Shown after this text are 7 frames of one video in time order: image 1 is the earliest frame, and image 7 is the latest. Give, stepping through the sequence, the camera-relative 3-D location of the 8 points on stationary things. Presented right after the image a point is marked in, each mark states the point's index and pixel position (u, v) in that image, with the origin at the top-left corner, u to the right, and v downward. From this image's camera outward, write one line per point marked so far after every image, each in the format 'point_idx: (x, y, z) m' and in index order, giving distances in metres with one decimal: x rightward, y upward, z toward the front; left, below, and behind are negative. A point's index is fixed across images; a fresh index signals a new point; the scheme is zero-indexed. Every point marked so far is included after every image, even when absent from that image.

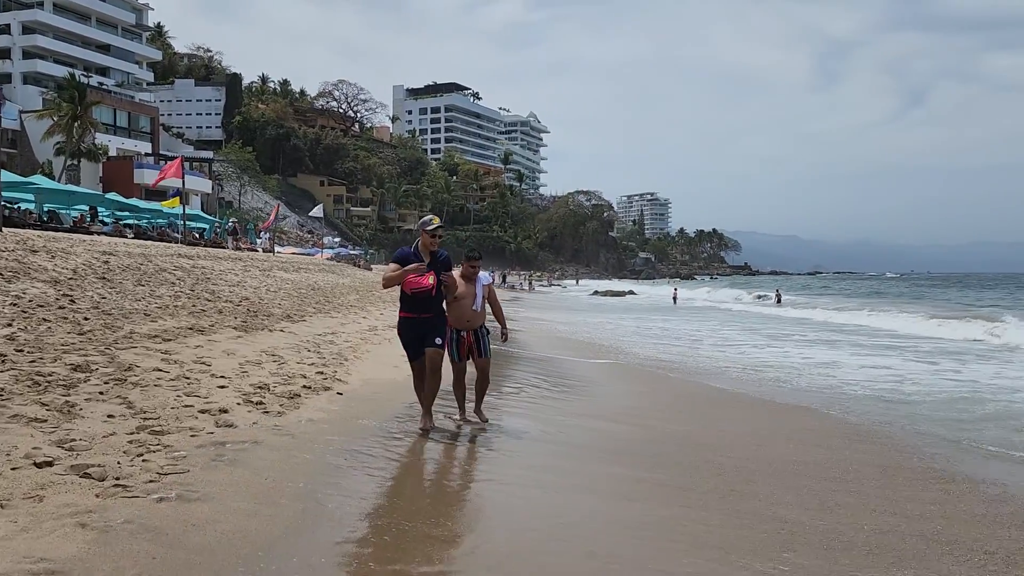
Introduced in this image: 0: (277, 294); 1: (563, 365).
0: (-4.3, -0.1, +15.1) m
1: (+0.7, -1.1, +11.0) m
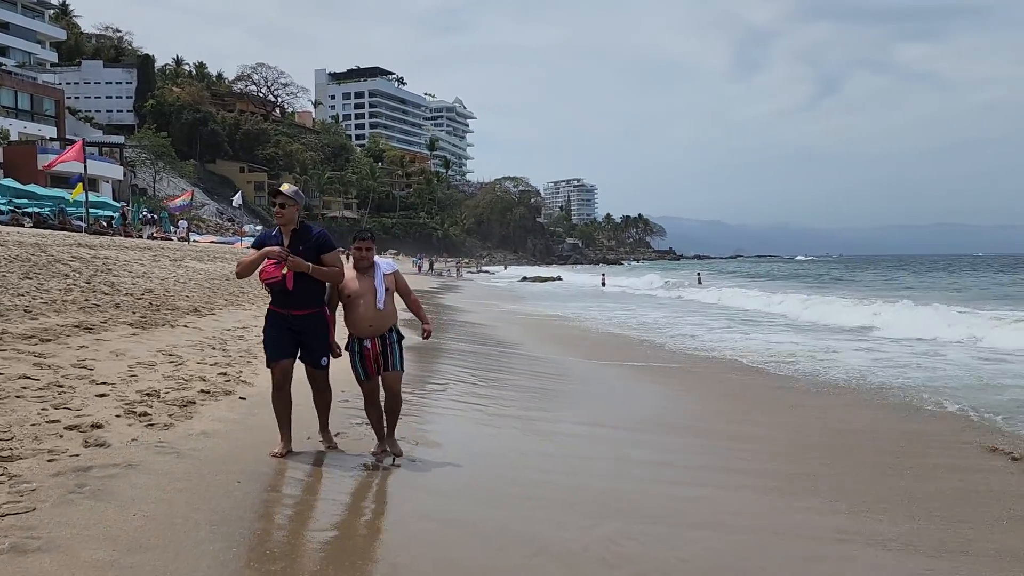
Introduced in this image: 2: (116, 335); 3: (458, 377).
0: (-5.6, 0.0, +14.1) m
1: (-0.2, -0.9, +10.5) m
2: (-3.5, -0.4, +7.2) m
3: (-0.5, -0.9, +8.3) m
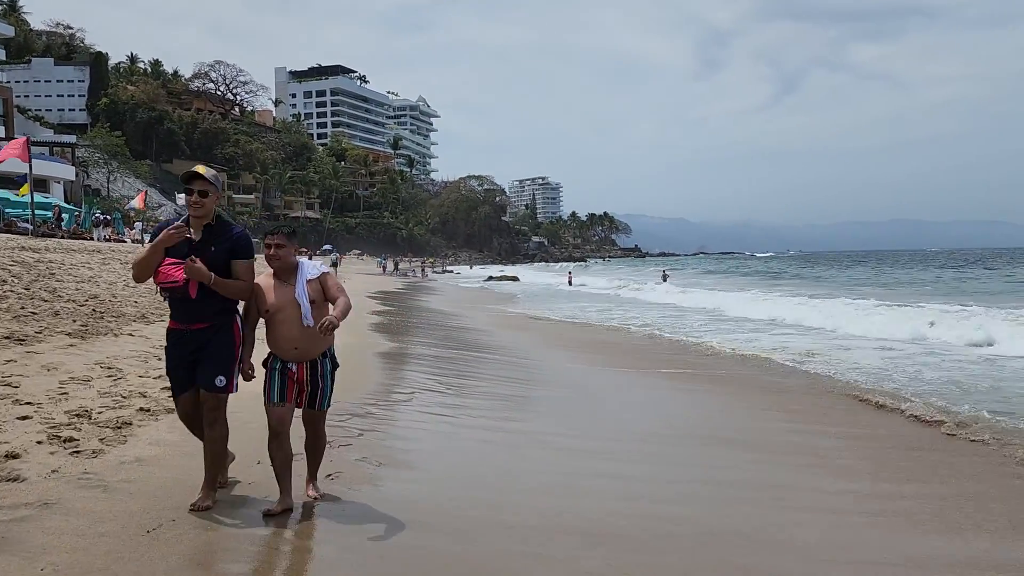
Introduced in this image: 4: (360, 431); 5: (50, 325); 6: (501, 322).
0: (-6.1, 0.0, +13.5) m
1: (-0.6, -0.9, +10.0) m
2: (-3.8, -0.5, +6.6) m
3: (-0.8, -0.9, +7.8) m
4: (-0.9, -1.0, +5.4) m
5: (-4.5, -0.4, +7.9) m
6: (-0.2, -0.7, +17.4) m
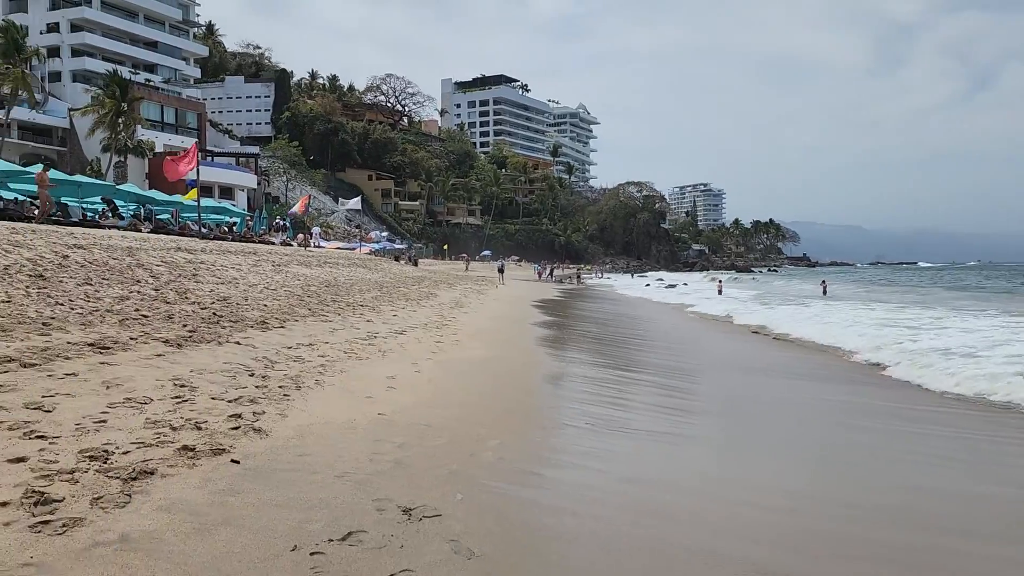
0: (-3.7, -0.1, +12.9) m
1: (+1.0, -1.0, +8.5) m
2: (-2.7, -0.5, +5.8) m
3: (+0.4, -1.0, +6.4) m
4: (-0.2, -1.0, +4.1) m
5: (-3.1, -0.4, +7.2) m
6: (+2.8, -0.9, +15.7) m
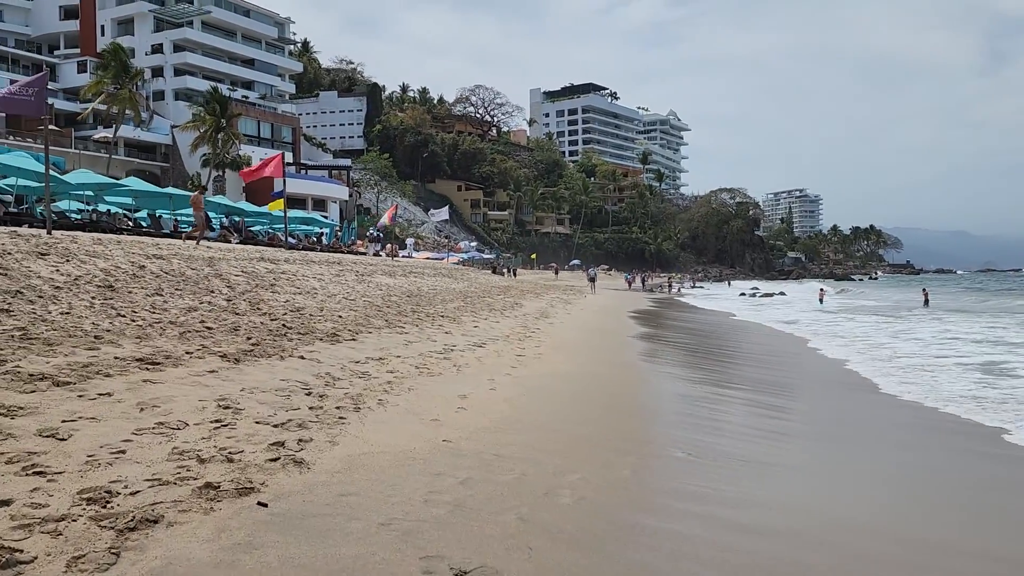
0: (-2.4, -0.2, +12.6) m
1: (+1.9, -1.1, +7.6) m
2: (-2.2, -0.6, +5.3) m
3: (+1.0, -1.0, +5.6) m
4: (+0.1, -1.0, +3.3) m
5: (-2.5, -0.5, +6.7) m
6: (+4.4, -1.1, +14.6) m
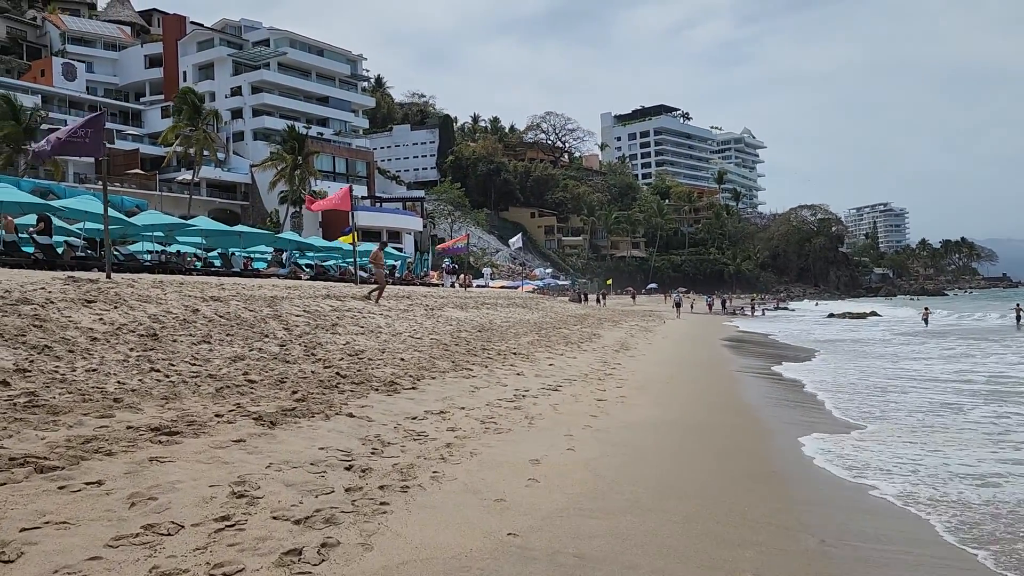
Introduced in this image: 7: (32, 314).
0: (-1.3, -0.8, +11.7) m
1: (+2.5, -1.4, +6.4) m
2: (-1.7, -0.9, +4.5) m
3: (+1.5, -1.3, +4.5) m
4: (+0.4, -1.2, +2.3) m
5: (-1.9, -0.8, +5.9) m
6: (+5.7, -1.5, +13.1) m
7: (-4.4, -0.2, +7.5) m
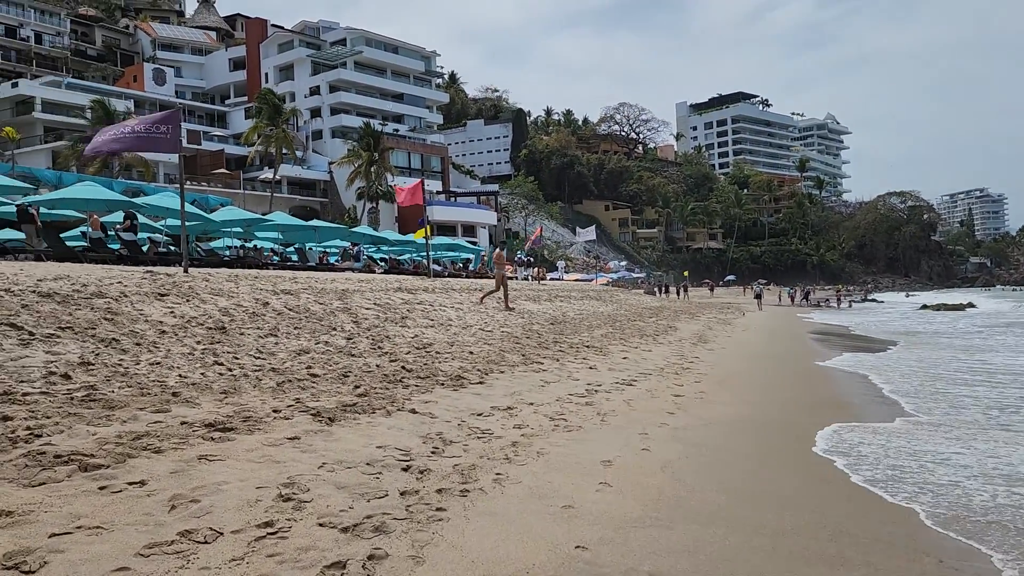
0: (-0.3, -0.7, +11.5) m
1: (+3.0, -1.3, +5.8) m
2: (-1.4, -0.8, +4.3) m
3: (+1.8, -1.2, +4.0) m
4: (+0.5, -1.2, +1.9) m
5: (-1.4, -0.8, +5.7) m
6: (+6.8, -1.3, +12.2) m
7: (-3.8, -0.2, +7.5) m
